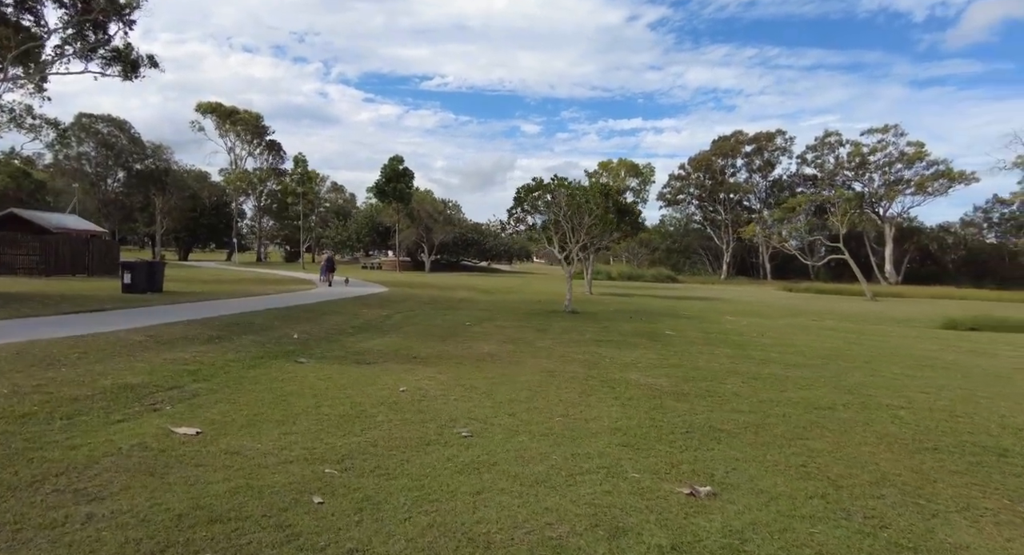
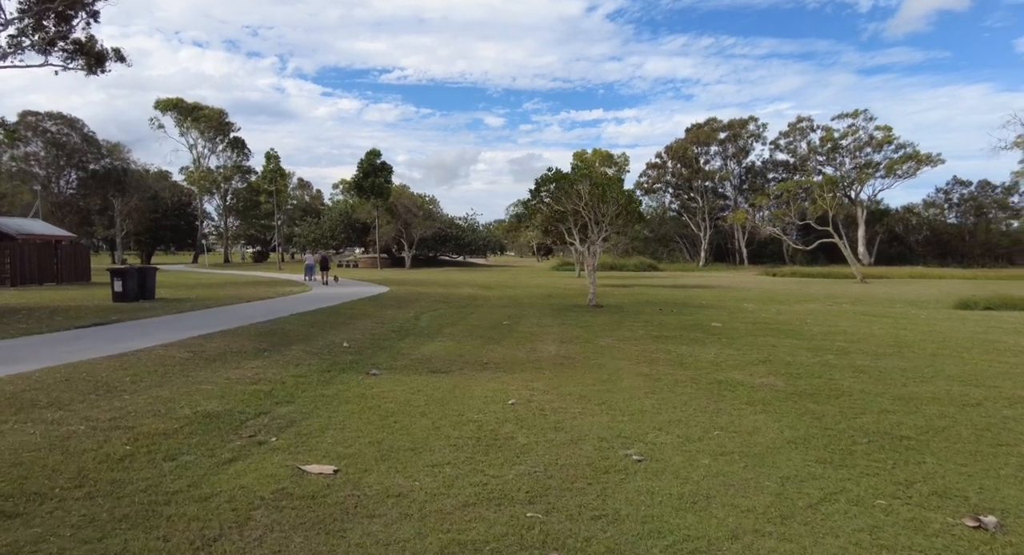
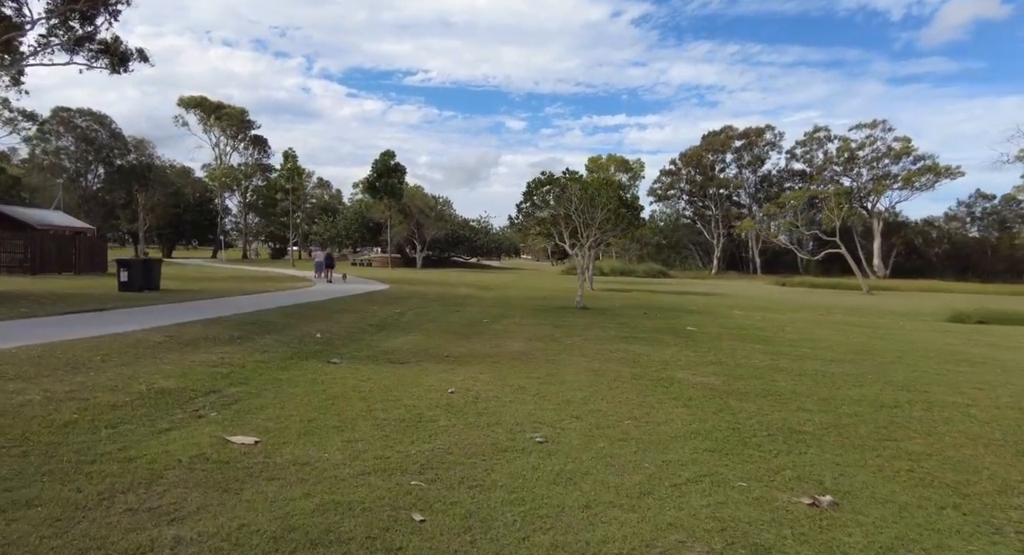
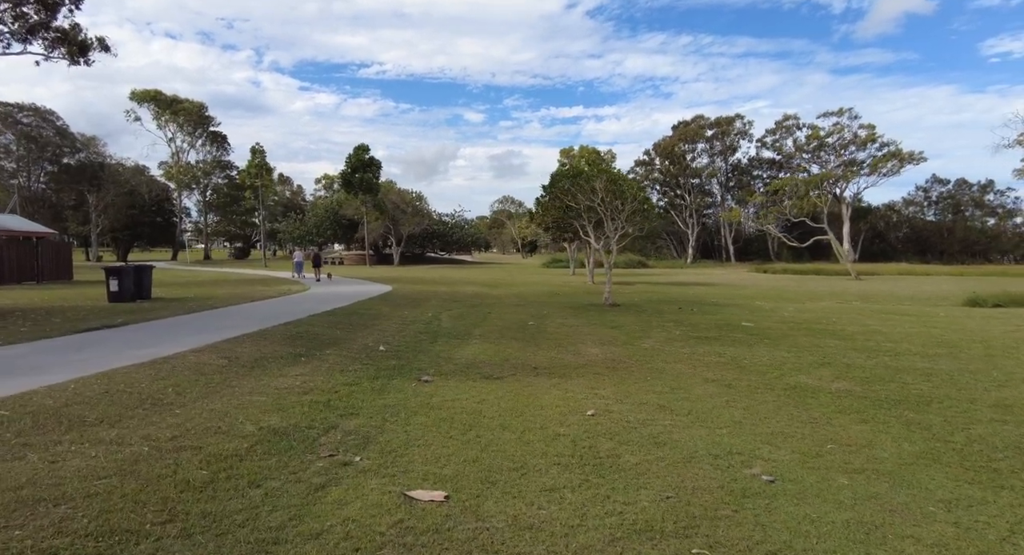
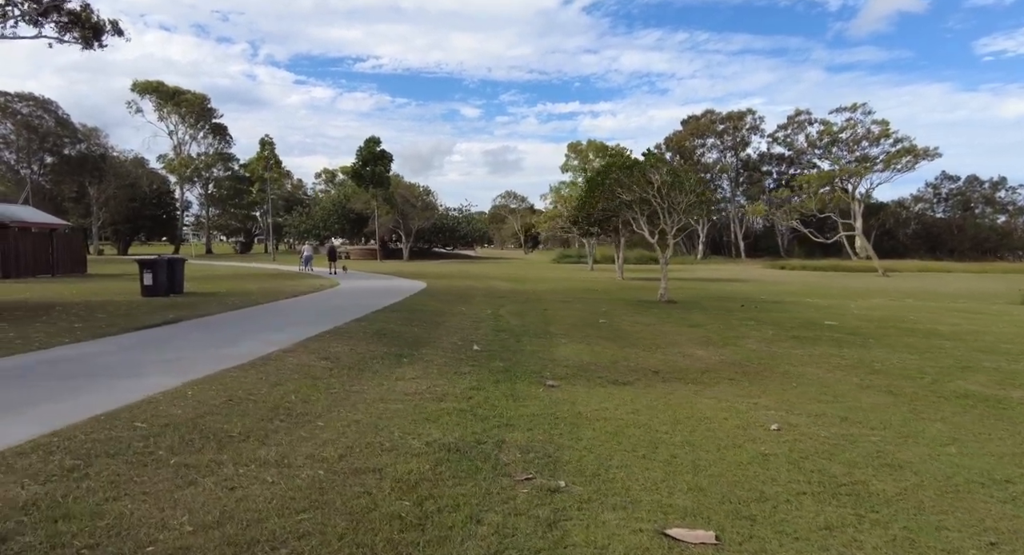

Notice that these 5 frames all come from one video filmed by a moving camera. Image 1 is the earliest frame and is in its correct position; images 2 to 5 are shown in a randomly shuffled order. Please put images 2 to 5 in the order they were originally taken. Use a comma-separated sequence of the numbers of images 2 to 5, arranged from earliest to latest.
3, 2, 4, 5
